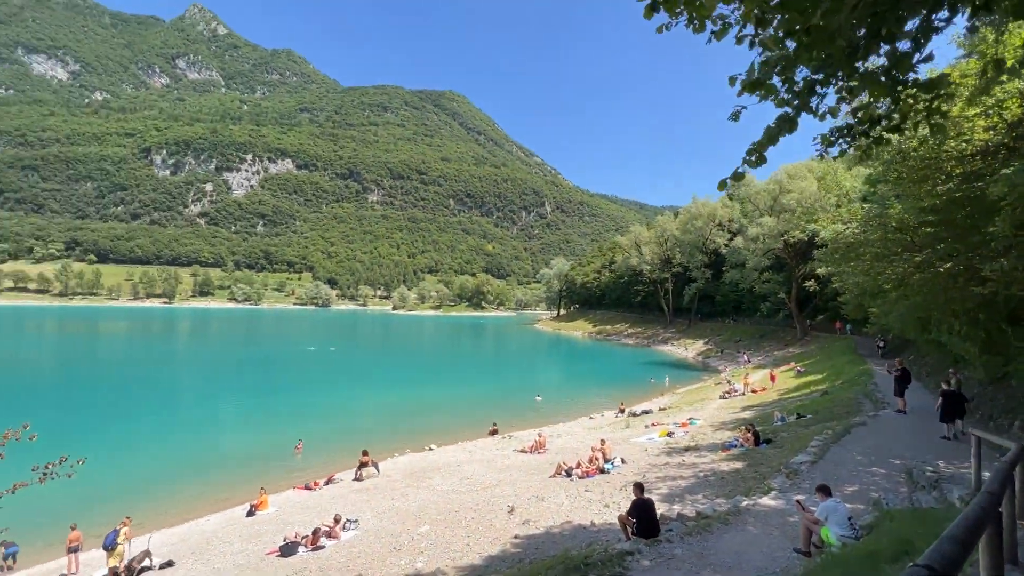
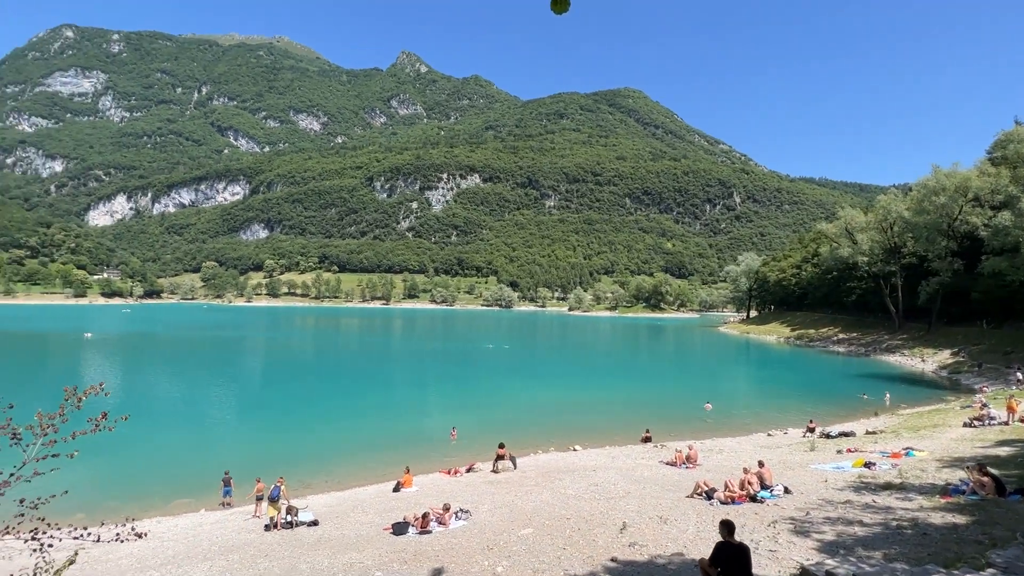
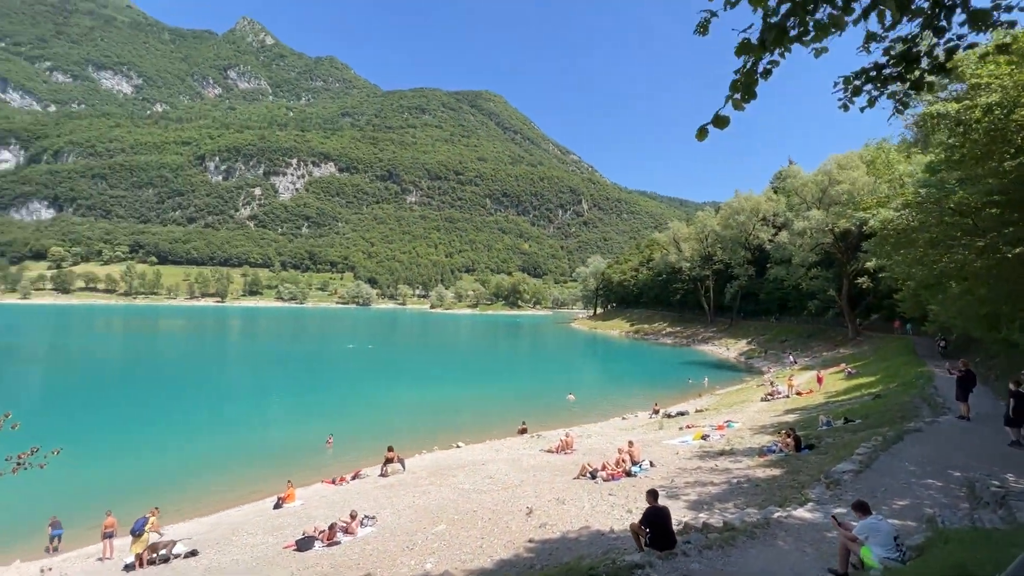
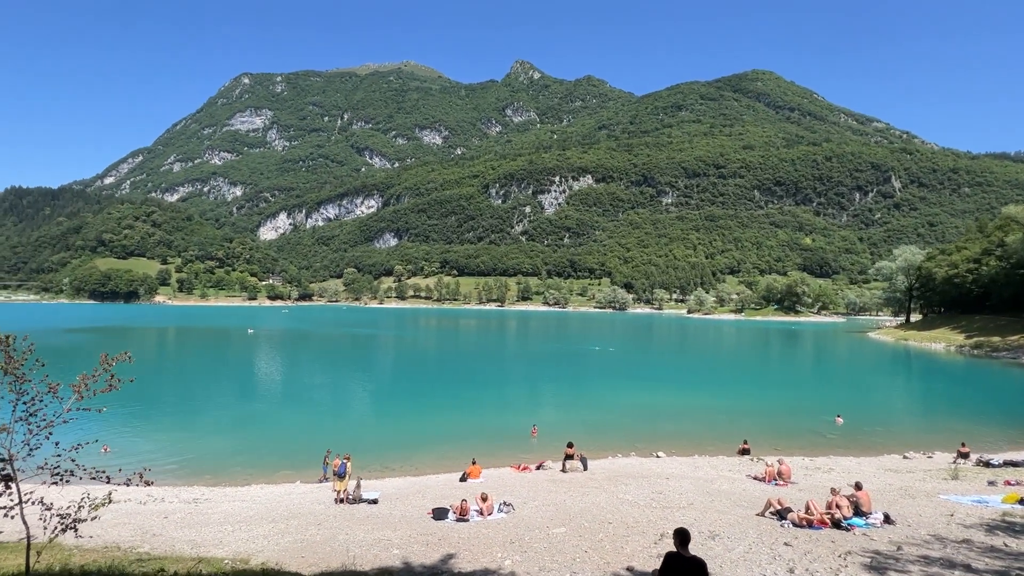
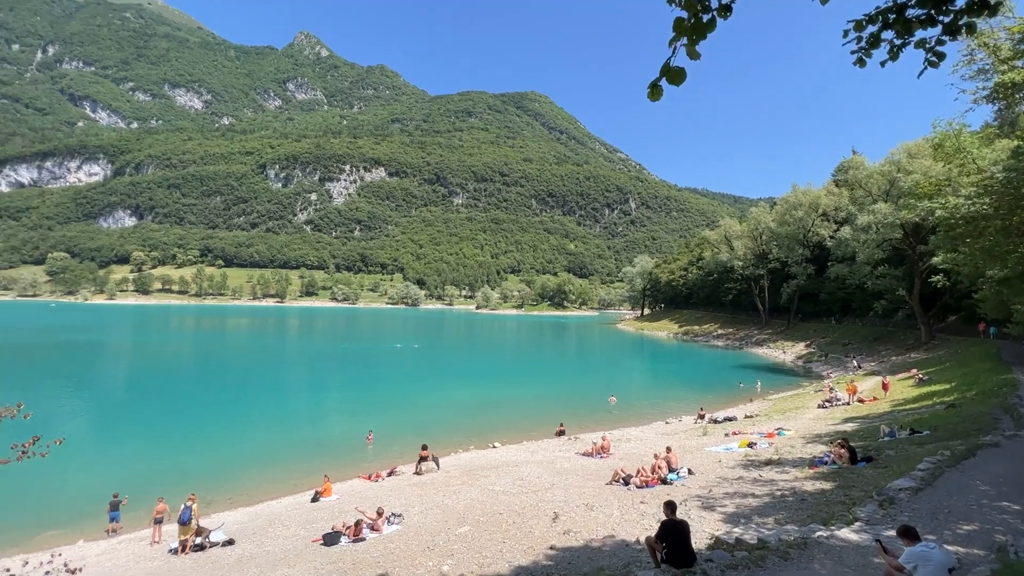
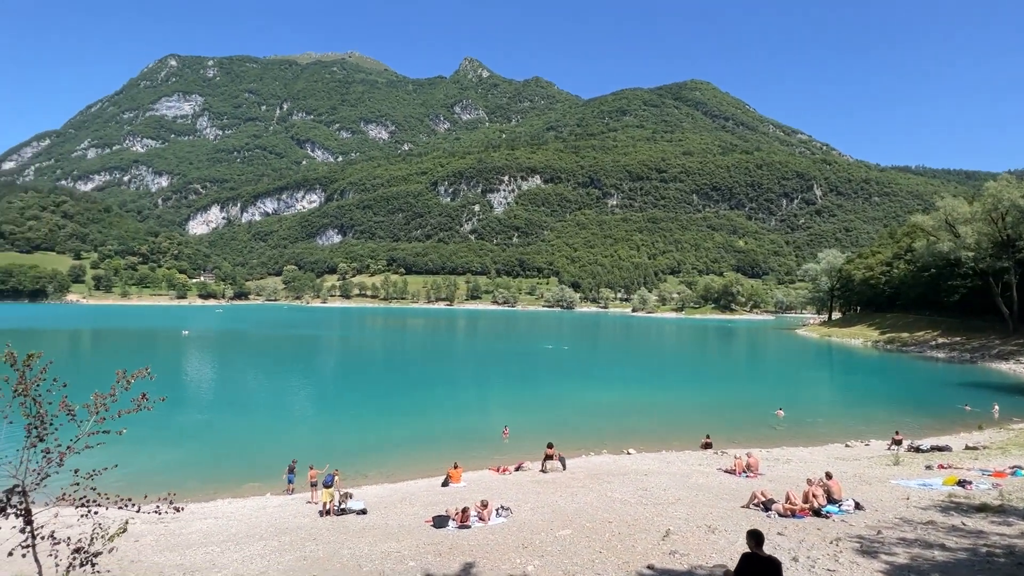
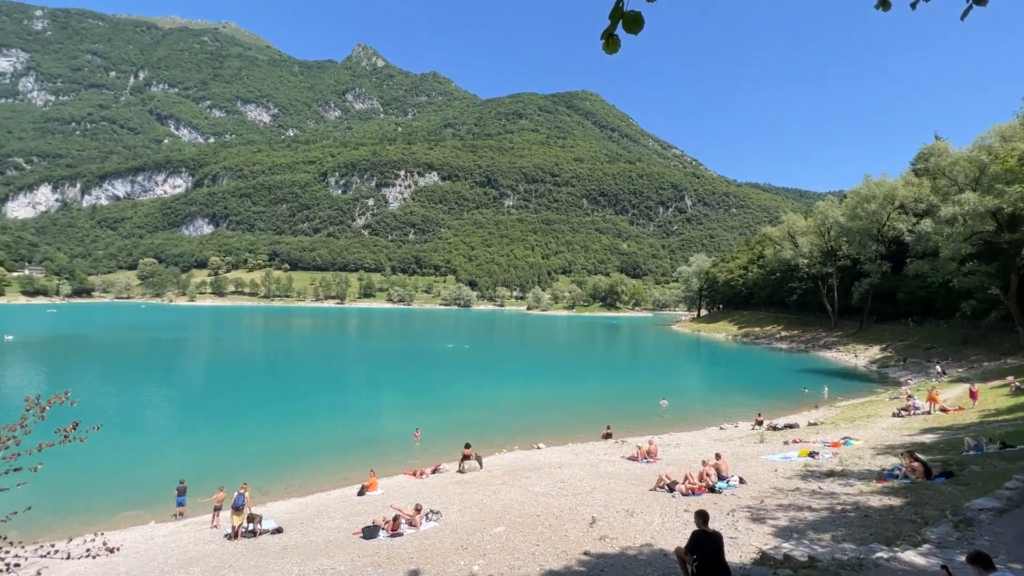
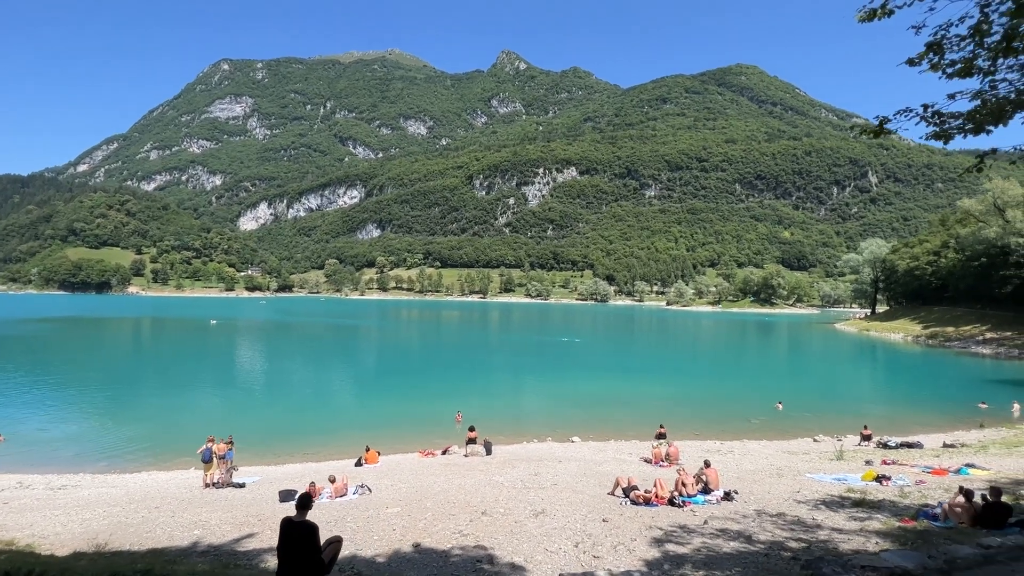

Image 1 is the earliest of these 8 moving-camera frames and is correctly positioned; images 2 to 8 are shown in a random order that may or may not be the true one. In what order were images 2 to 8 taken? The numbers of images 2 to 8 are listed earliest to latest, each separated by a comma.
3, 5, 7, 2, 6, 4, 8
